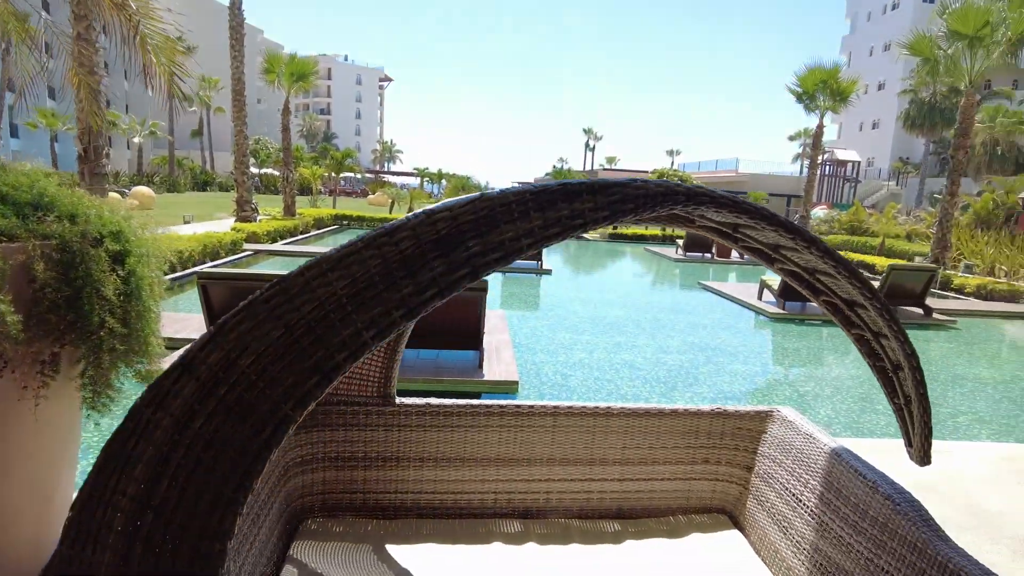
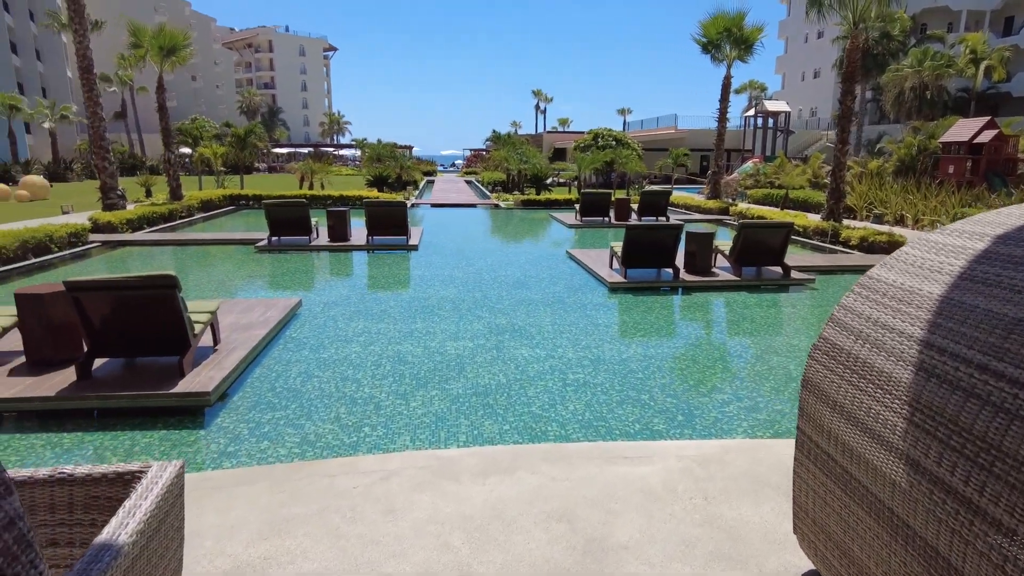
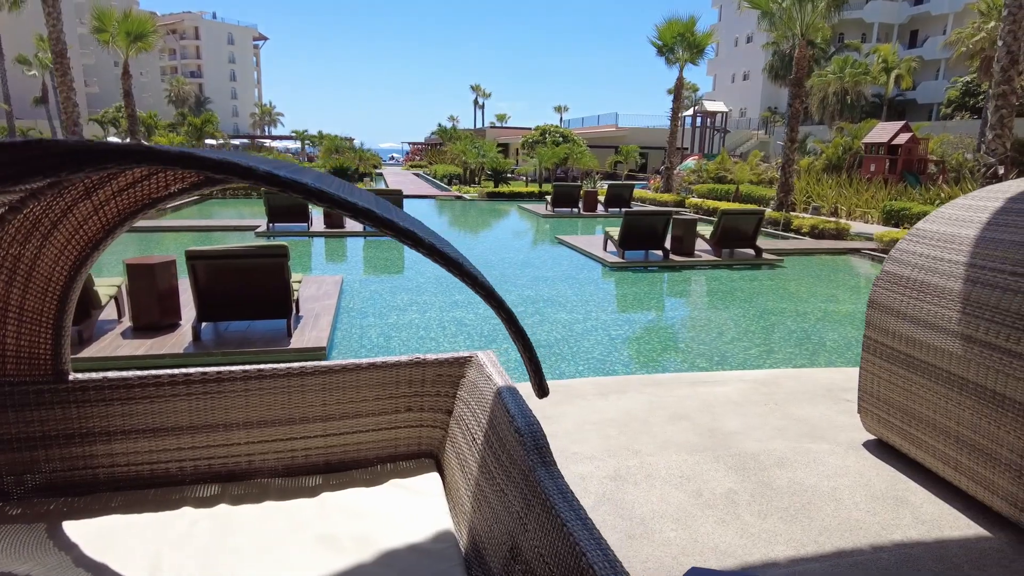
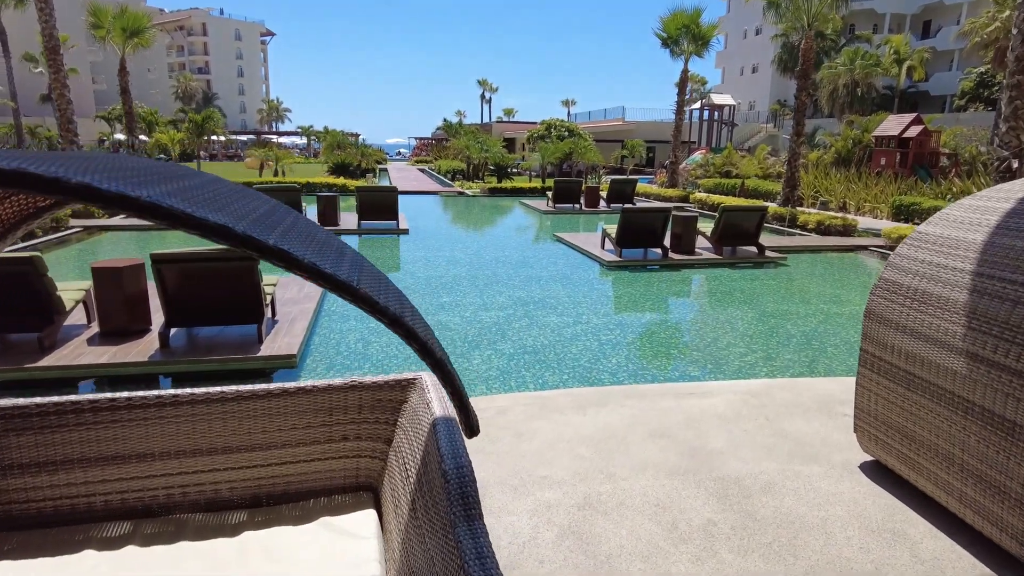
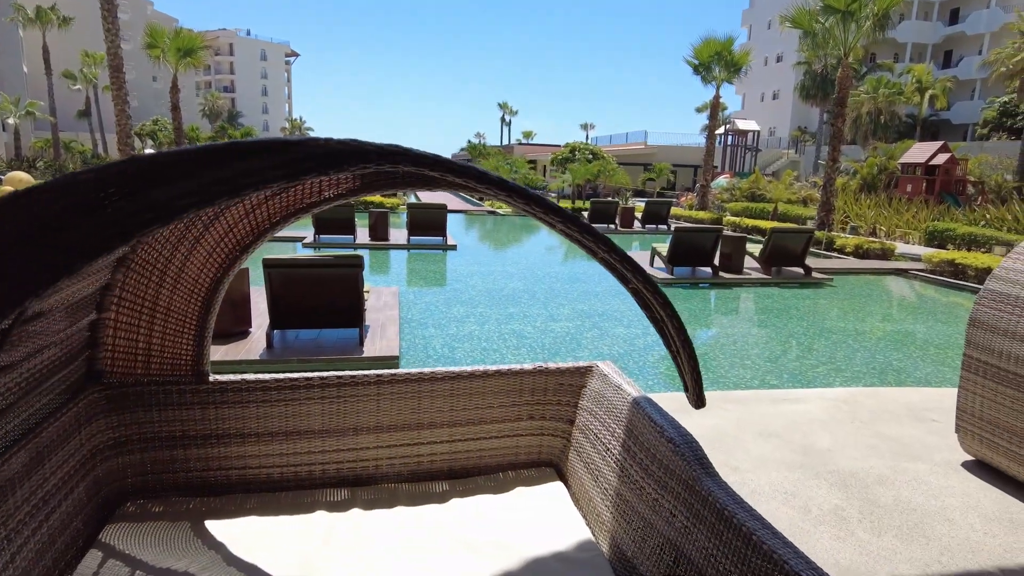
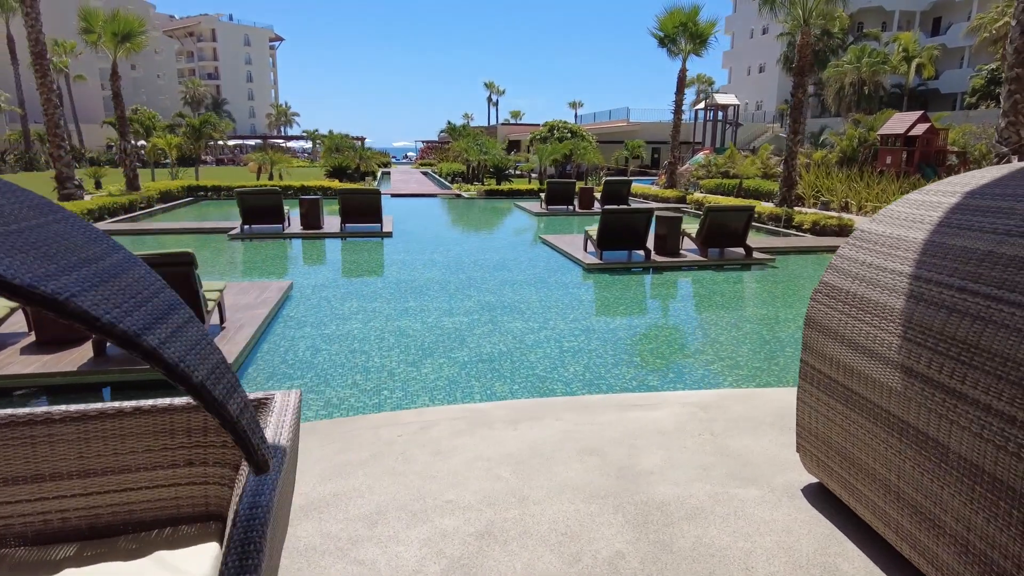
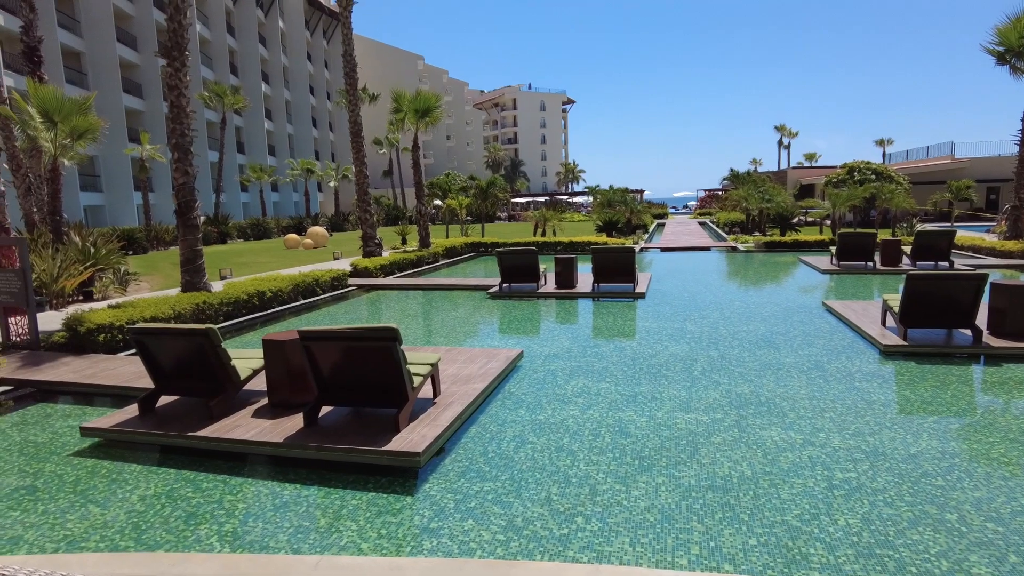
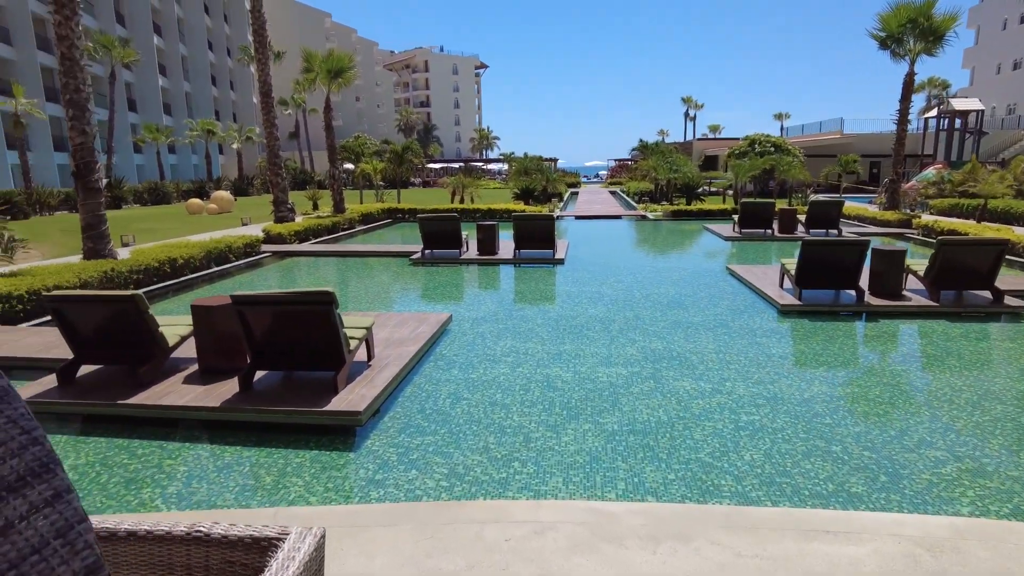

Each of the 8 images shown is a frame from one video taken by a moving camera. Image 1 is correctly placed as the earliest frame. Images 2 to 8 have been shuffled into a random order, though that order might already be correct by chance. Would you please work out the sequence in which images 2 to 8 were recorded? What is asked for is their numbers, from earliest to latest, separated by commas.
5, 3, 4, 6, 2, 8, 7
